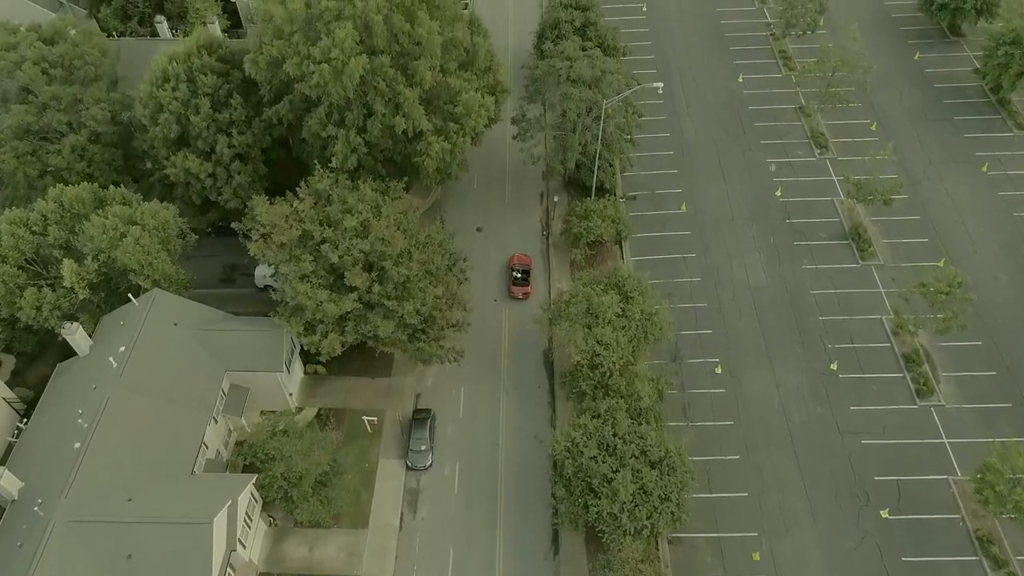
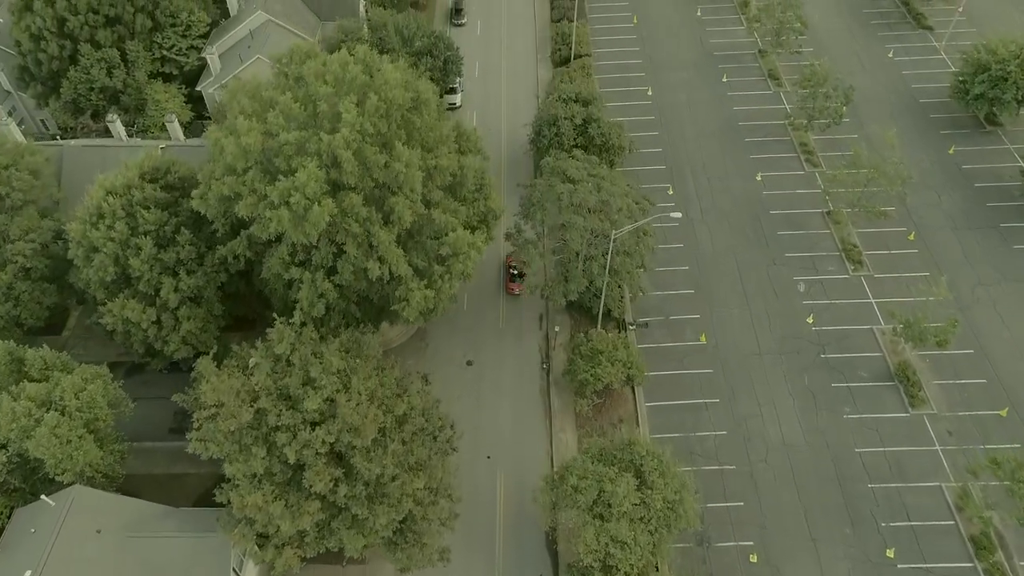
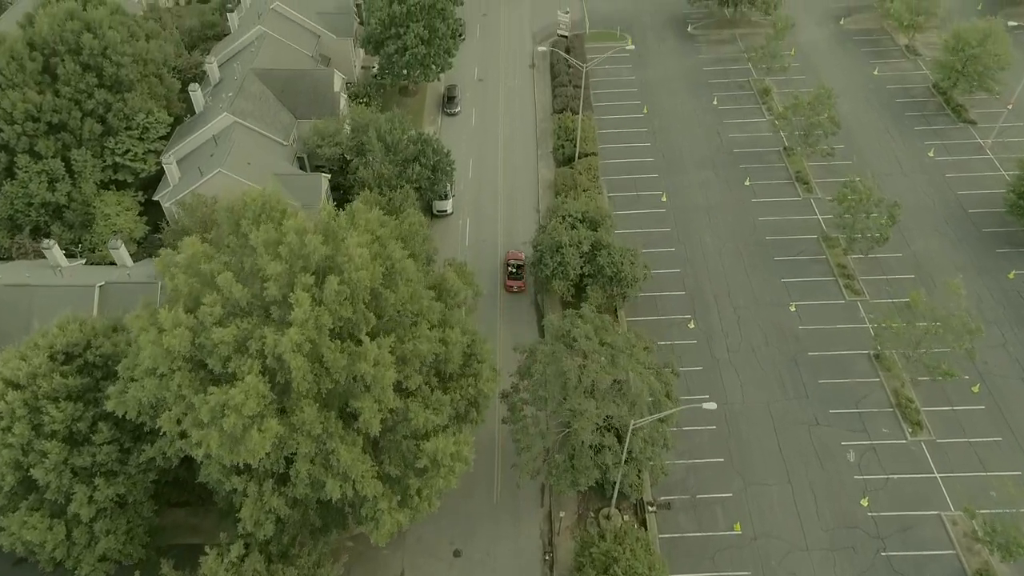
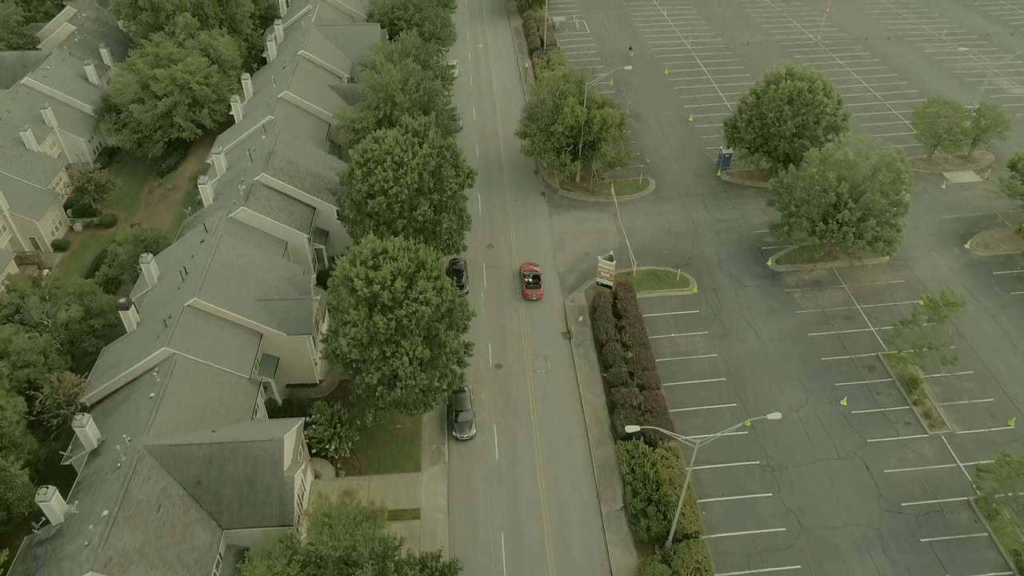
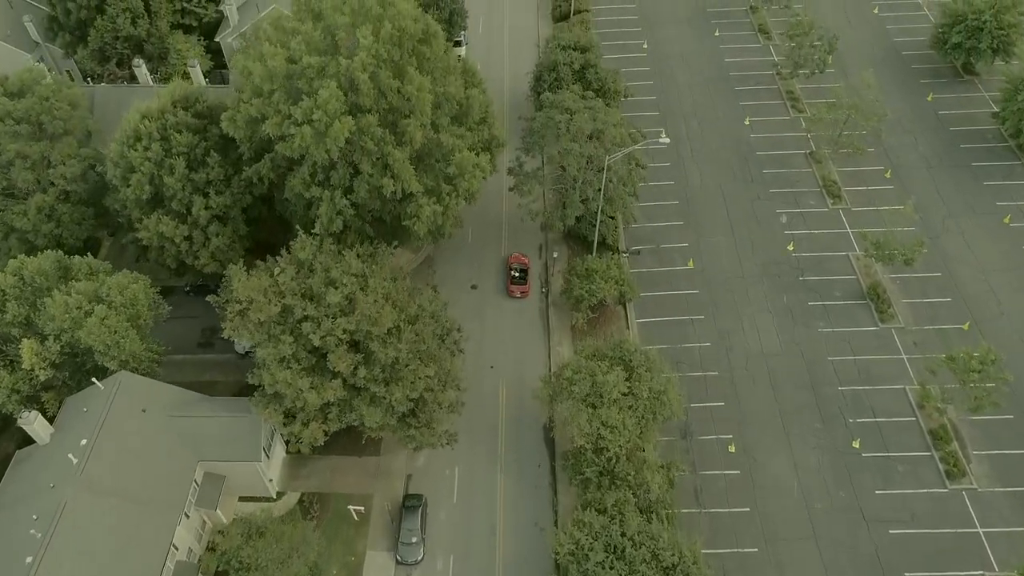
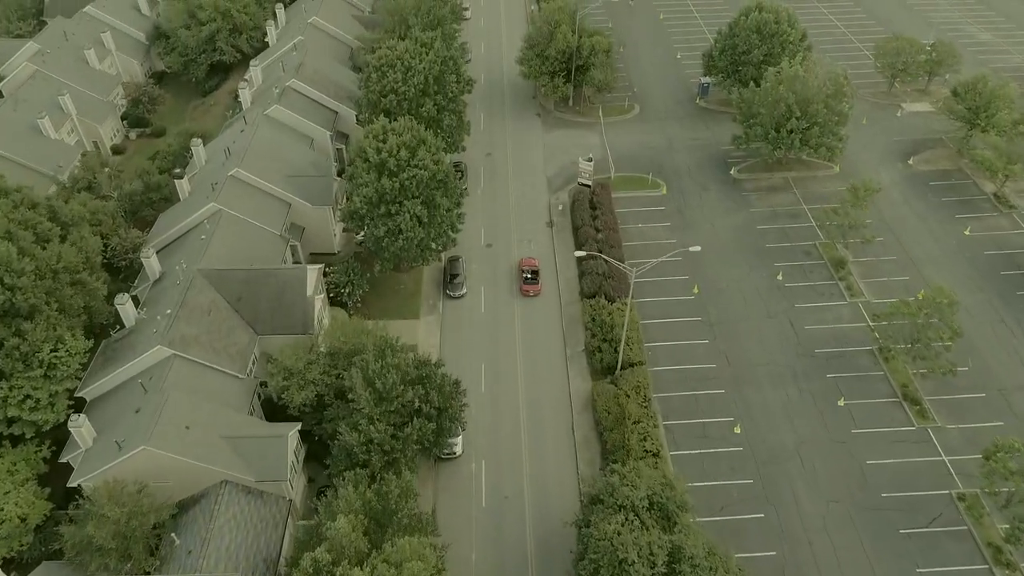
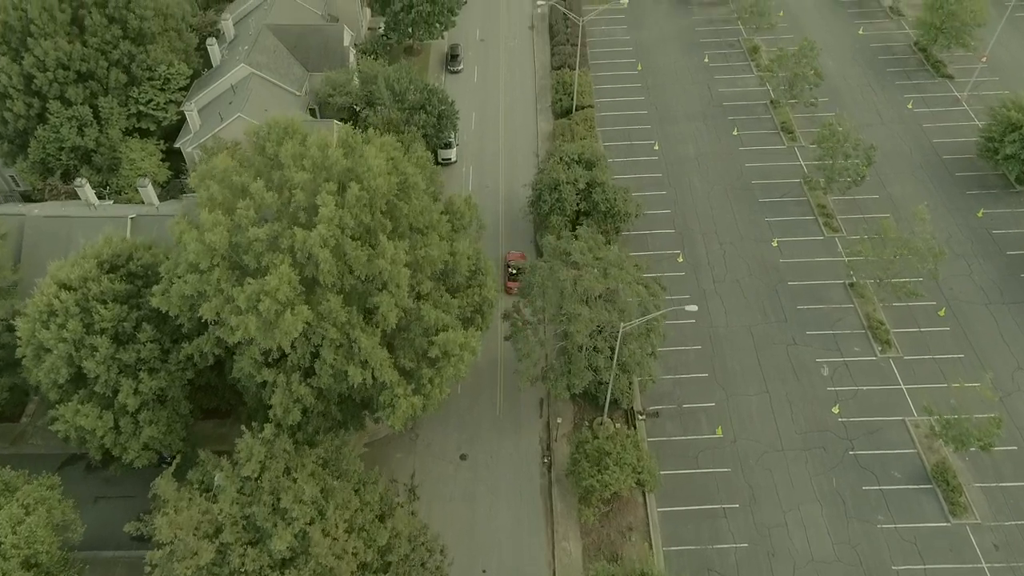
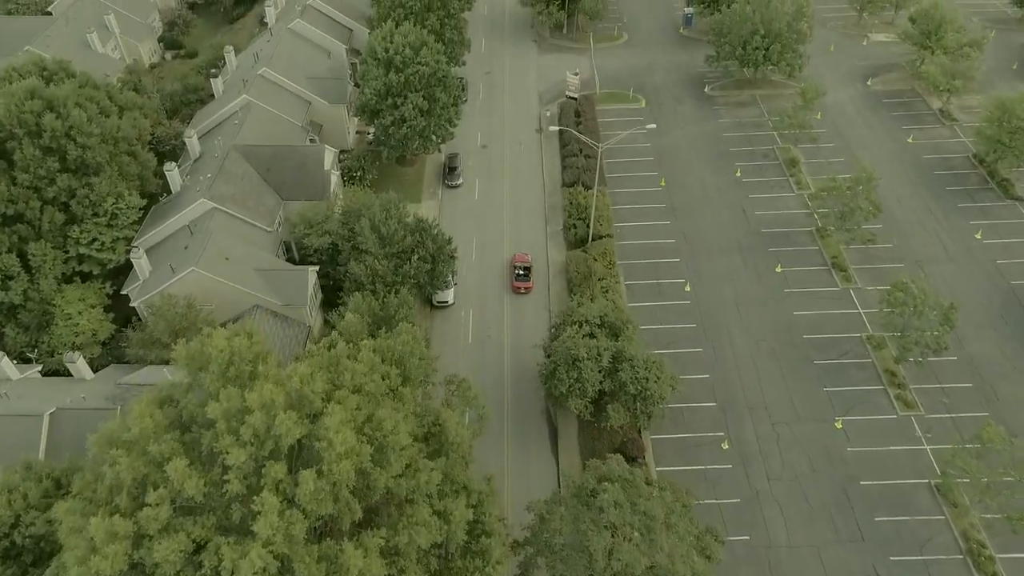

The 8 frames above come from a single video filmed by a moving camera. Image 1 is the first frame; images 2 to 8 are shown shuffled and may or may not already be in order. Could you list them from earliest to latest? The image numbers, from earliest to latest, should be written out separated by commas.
5, 2, 7, 3, 8, 6, 4
